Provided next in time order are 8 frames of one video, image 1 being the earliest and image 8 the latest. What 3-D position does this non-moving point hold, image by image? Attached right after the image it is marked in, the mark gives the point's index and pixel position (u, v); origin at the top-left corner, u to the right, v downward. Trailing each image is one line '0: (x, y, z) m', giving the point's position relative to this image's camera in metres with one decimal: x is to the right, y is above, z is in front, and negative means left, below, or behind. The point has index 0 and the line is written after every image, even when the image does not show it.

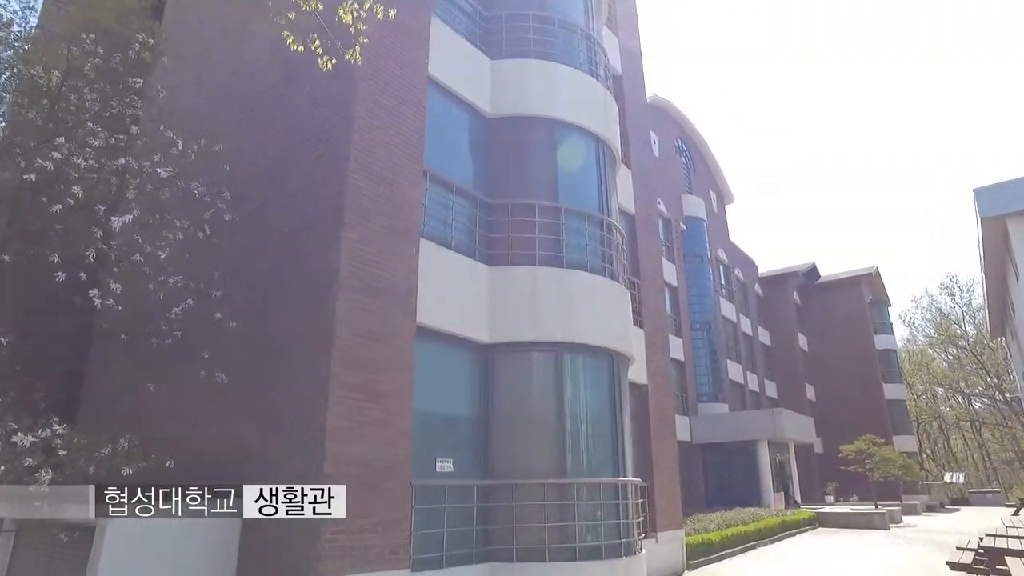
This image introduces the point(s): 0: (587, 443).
0: (+1.1, -2.0, +8.7) m
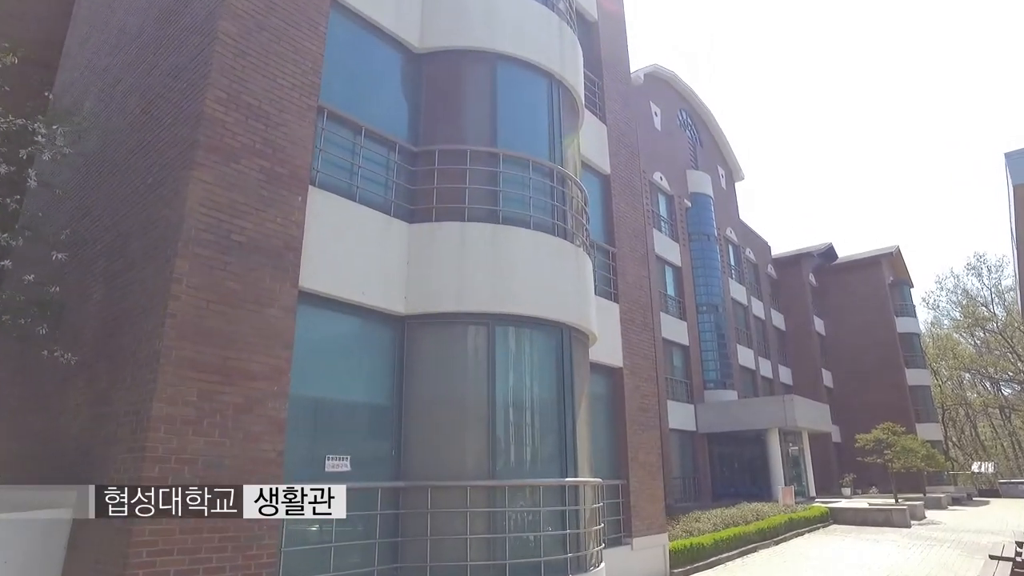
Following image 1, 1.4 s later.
0: (+0.3, -1.6, +7.1) m
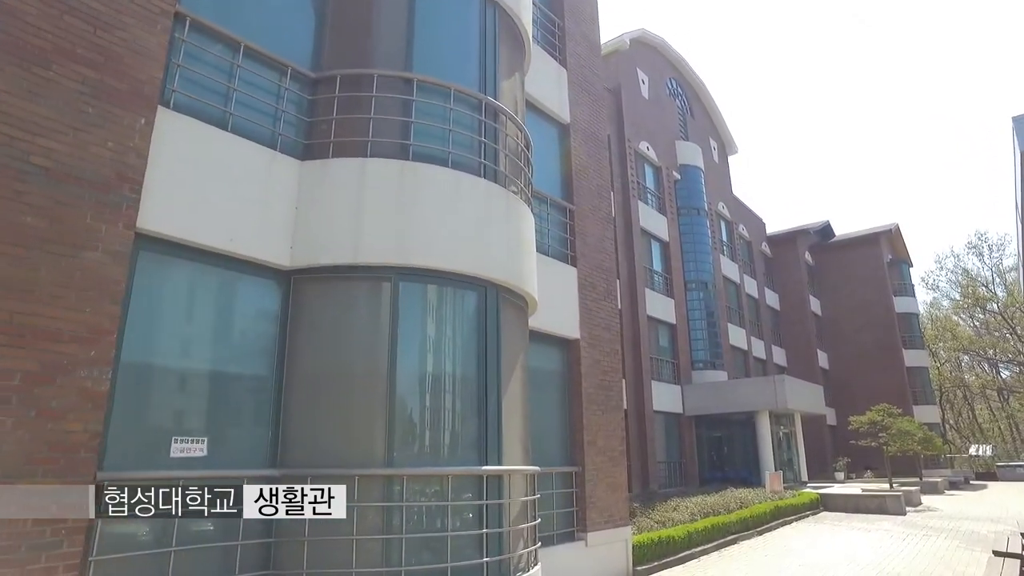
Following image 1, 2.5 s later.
0: (-0.5, -1.2, +5.9) m
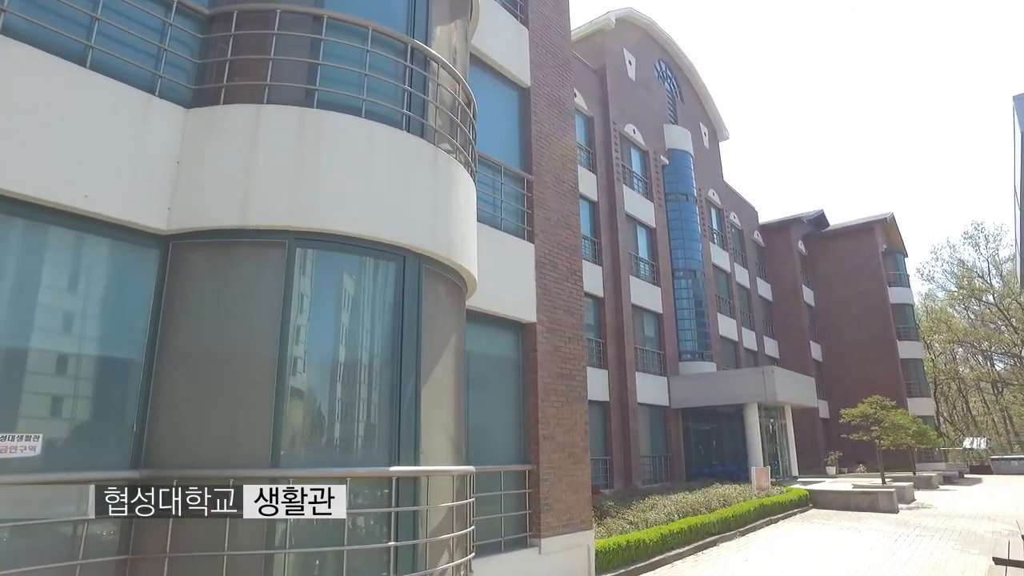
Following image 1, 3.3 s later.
0: (-1.1, -0.9, +5.0) m
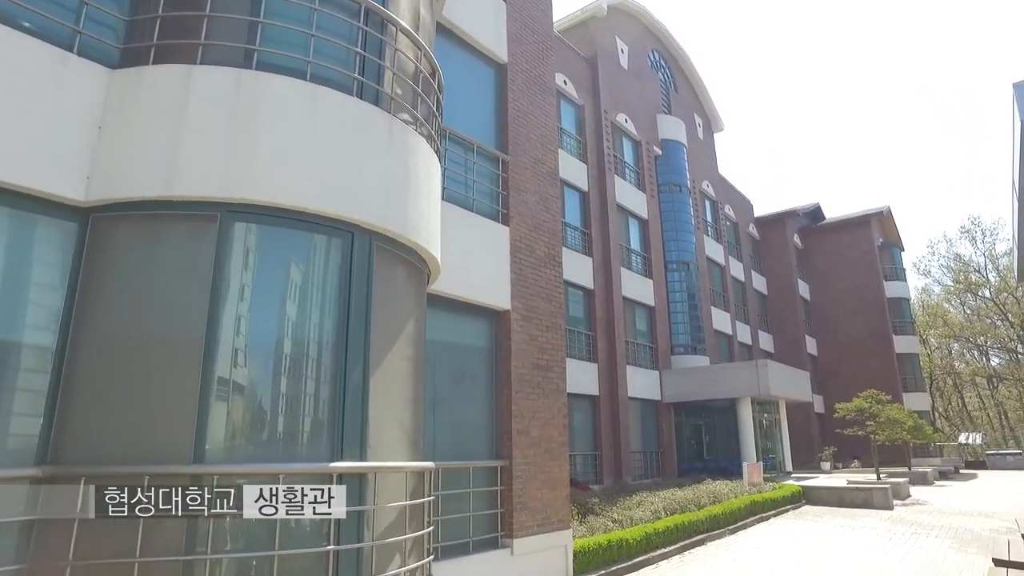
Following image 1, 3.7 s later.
0: (-1.4, -0.8, +4.5) m
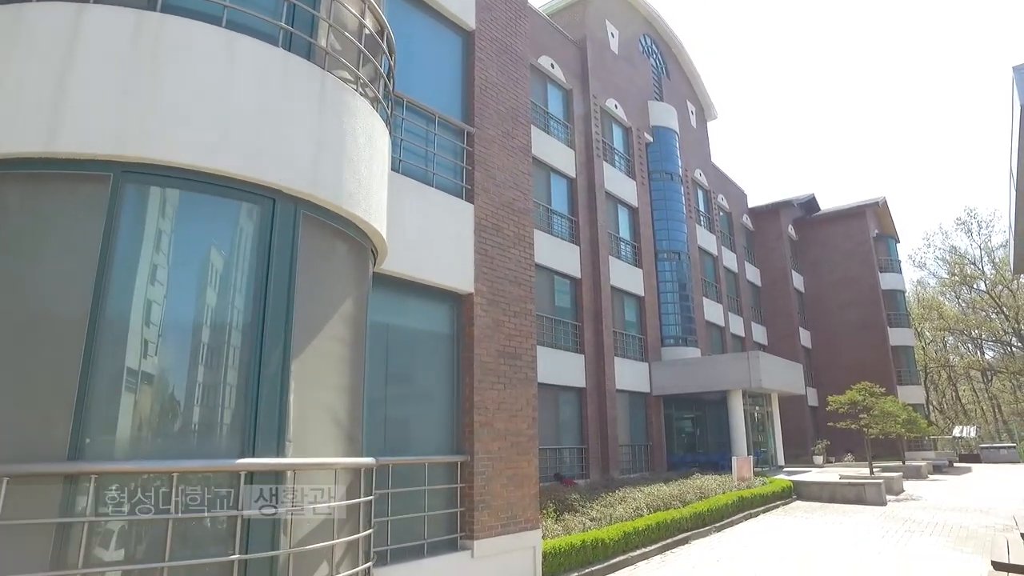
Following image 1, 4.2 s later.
0: (-1.8, -0.6, +3.9) m
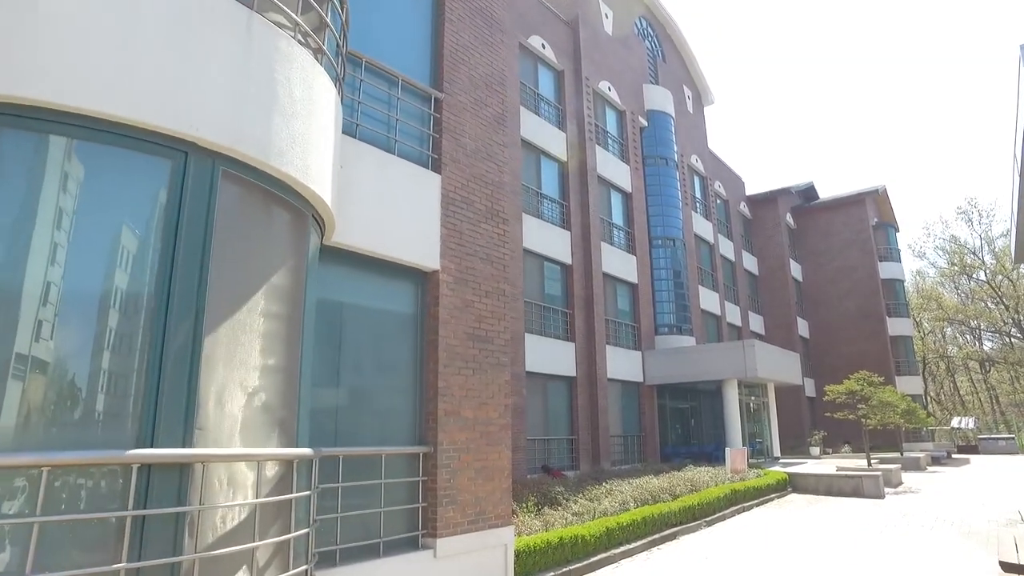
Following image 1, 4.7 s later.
0: (-2.1, -0.4, +3.4) m
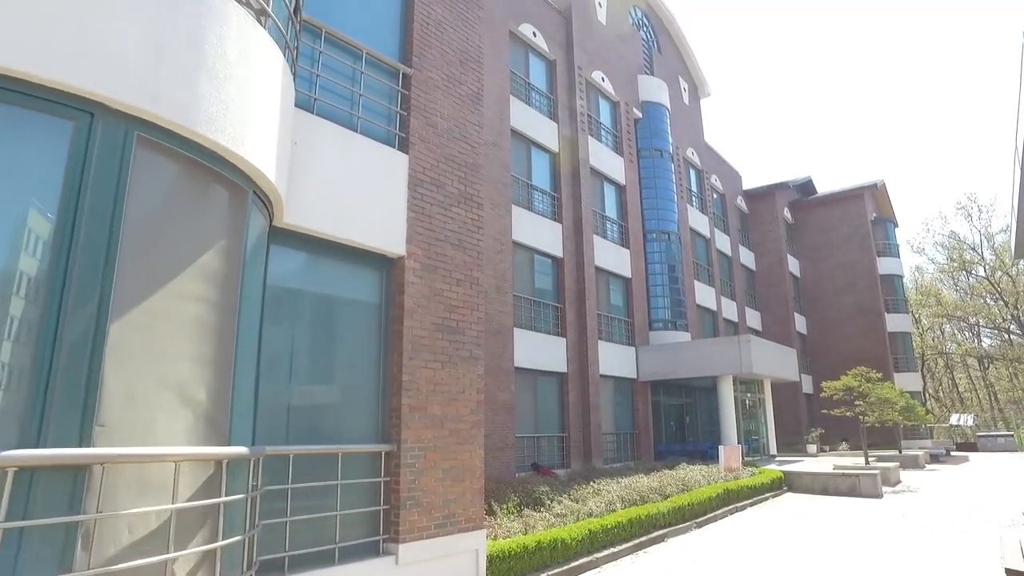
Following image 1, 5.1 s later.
0: (-2.4, -0.3, +3.0) m
